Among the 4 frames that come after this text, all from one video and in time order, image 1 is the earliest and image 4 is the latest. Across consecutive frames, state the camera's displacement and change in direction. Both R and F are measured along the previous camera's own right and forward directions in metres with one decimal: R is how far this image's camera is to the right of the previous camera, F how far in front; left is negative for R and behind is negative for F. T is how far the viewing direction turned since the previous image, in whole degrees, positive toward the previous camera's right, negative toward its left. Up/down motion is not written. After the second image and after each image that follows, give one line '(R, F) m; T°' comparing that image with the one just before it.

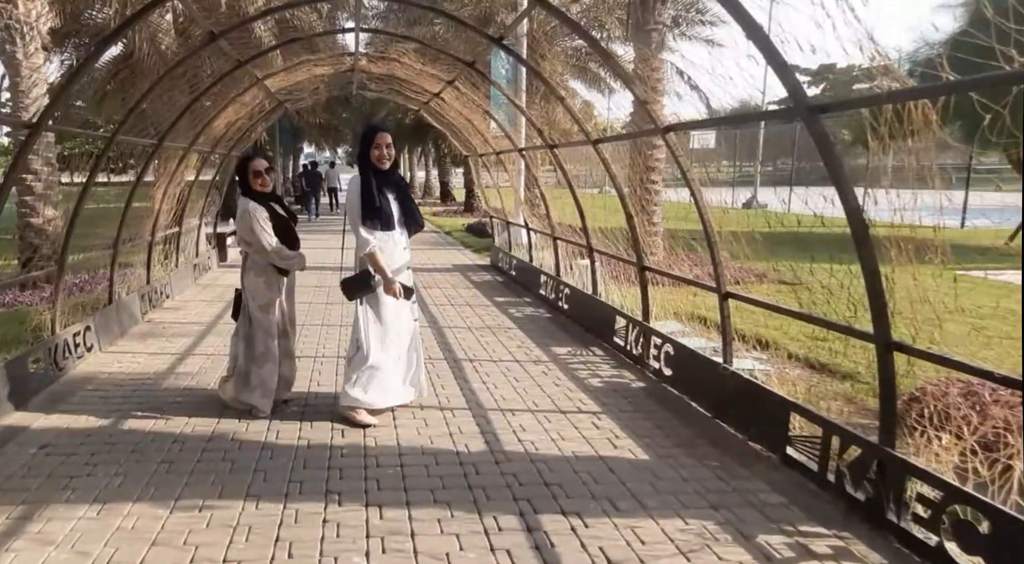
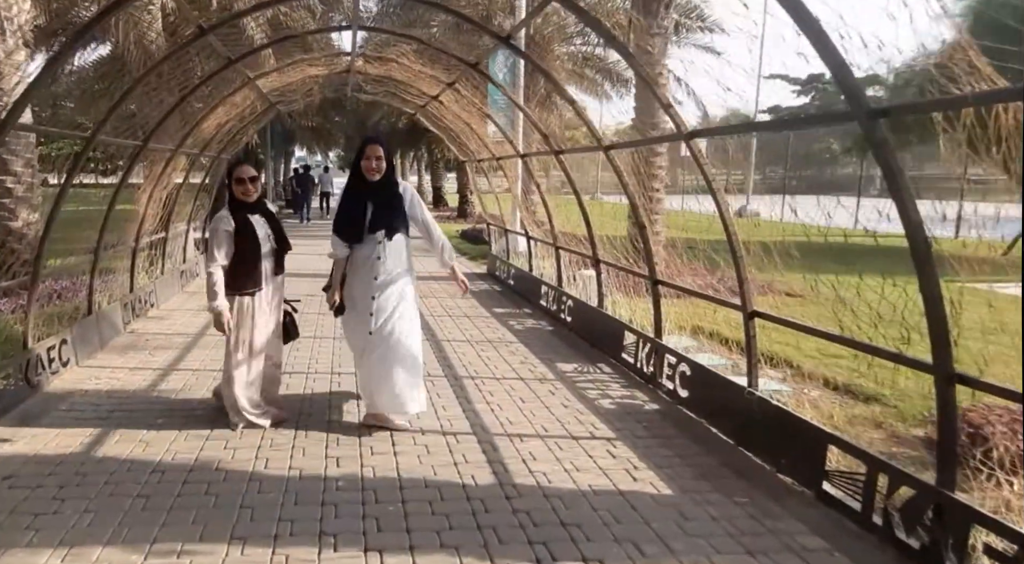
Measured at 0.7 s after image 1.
(-0.1, +0.4) m; +1°
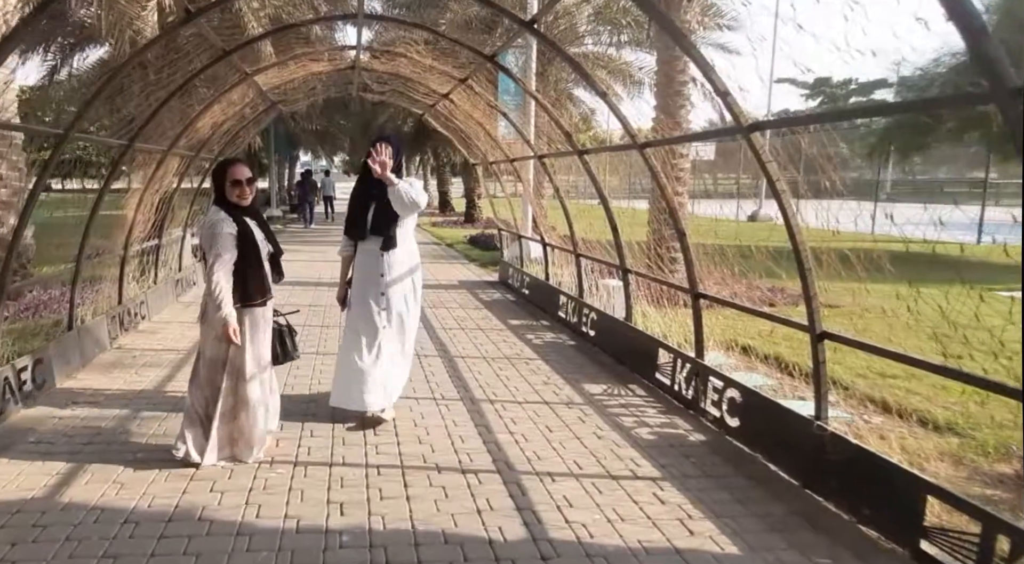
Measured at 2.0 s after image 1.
(-0.1, +0.8) m; 0°
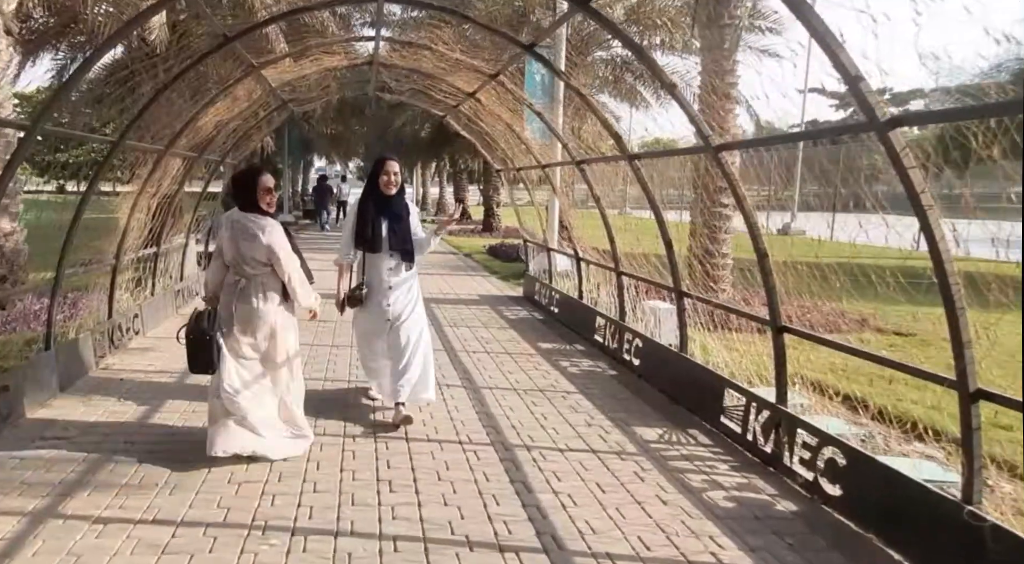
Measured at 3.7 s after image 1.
(-0.2, +1.0) m; -1°
